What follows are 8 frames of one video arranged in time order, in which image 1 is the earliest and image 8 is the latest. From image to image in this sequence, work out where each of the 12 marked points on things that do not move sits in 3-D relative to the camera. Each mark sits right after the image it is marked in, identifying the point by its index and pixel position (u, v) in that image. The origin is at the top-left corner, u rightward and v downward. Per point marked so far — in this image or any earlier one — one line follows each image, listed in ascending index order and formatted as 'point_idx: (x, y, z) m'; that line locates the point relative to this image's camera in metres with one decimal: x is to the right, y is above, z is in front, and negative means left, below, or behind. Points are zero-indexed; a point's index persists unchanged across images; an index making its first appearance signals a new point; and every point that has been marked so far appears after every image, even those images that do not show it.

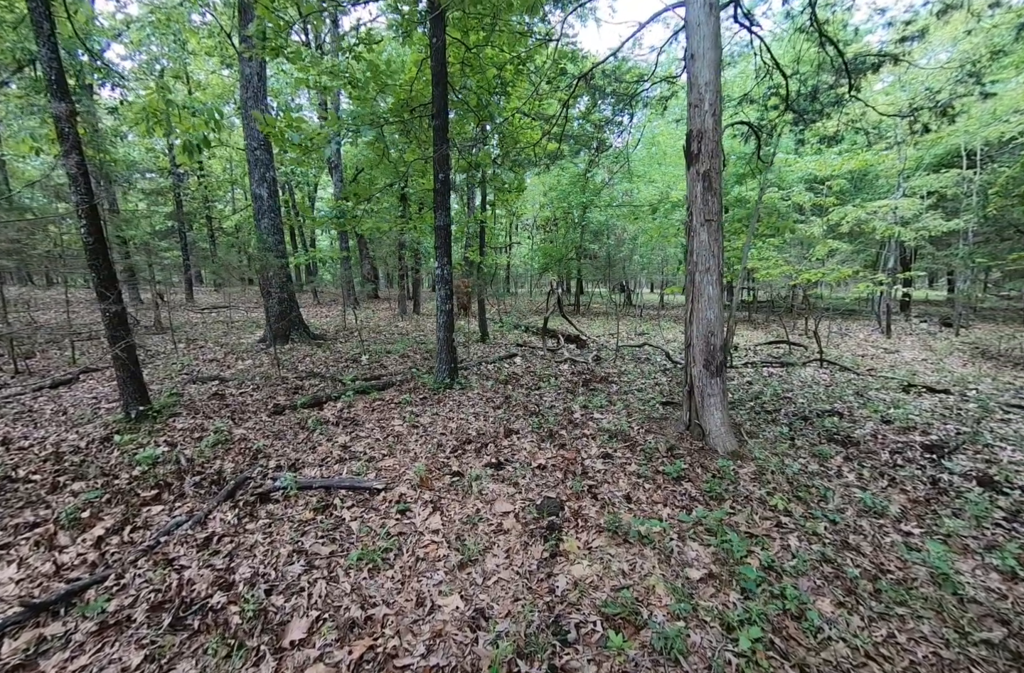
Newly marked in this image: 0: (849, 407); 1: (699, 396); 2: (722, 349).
0: (+4.6, -1.0, +5.7) m
1: (+1.9, -0.6, +4.2) m
2: (+2.1, -0.1, +4.2) m
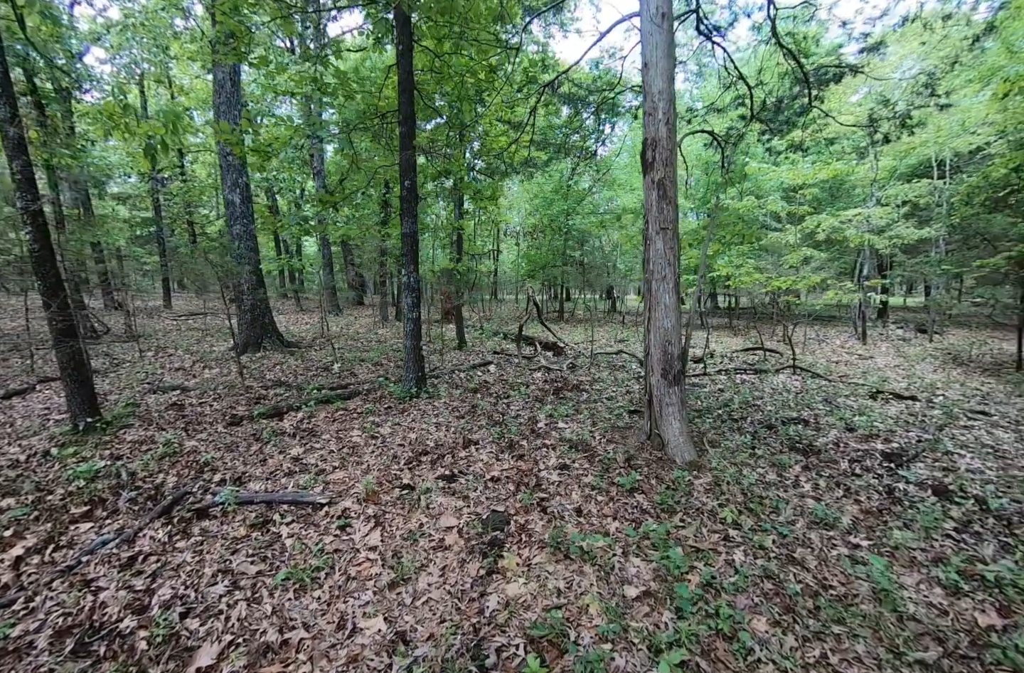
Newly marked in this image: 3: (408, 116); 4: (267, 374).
0: (+4.2, -1.1, +5.7) m
1: (+1.5, -0.7, +4.2) m
2: (+1.7, -0.2, +4.1) m
3: (-1.5, +3.3, +6.1) m
4: (-4.6, -0.7, +7.8) m
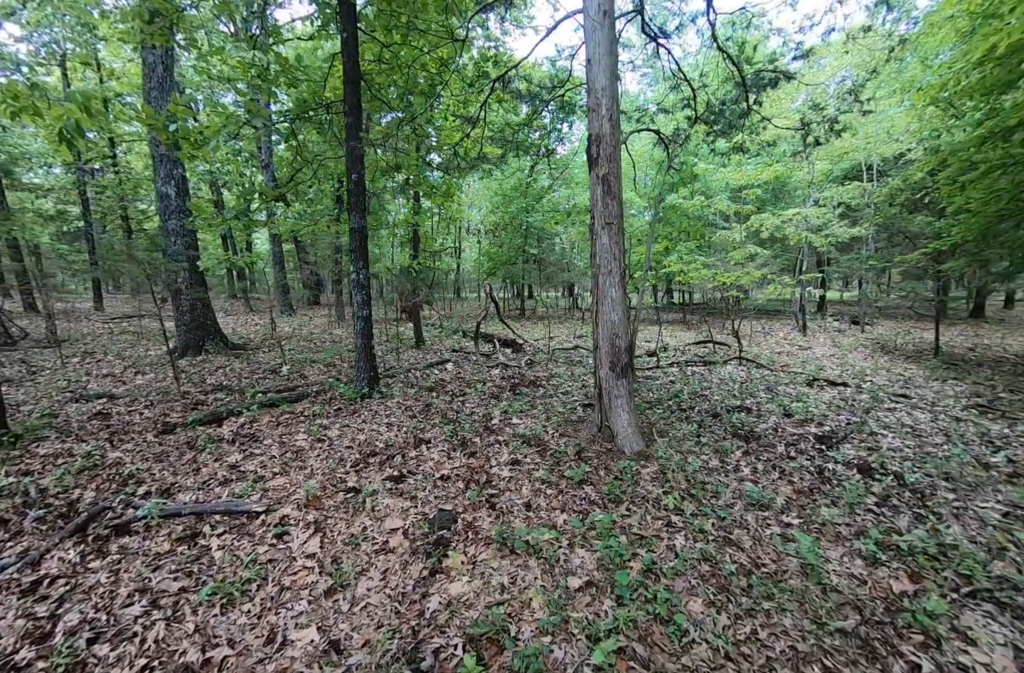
0: (+3.5, -1.0, +6.0) m
1: (+1.0, -0.6, +4.2) m
2: (+1.2, -0.1, +4.2) m
3: (-2.3, +3.3, +5.9) m
4: (-5.4, -0.7, +7.3) m
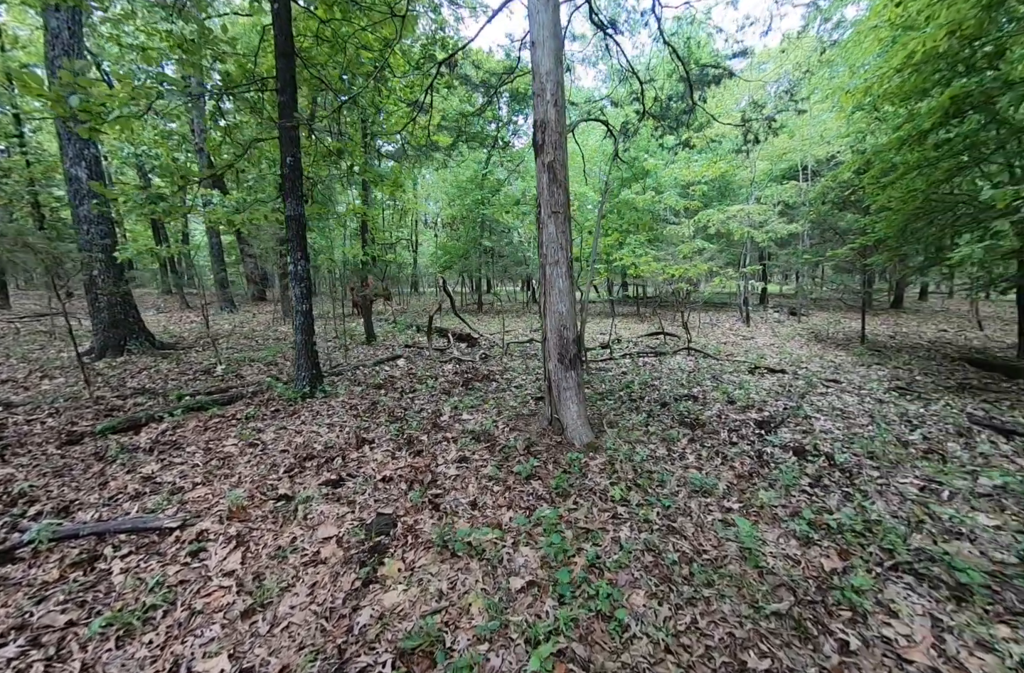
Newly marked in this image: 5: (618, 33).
0: (+2.8, -0.8, +6.1) m
1: (+0.4, -0.5, +4.2) m
2: (+0.6, -0.1, +4.1) m
3: (-3.0, +3.3, +5.5) m
4: (-6.2, -0.7, +6.6) m
5: (+1.5, +4.1, +5.7) m
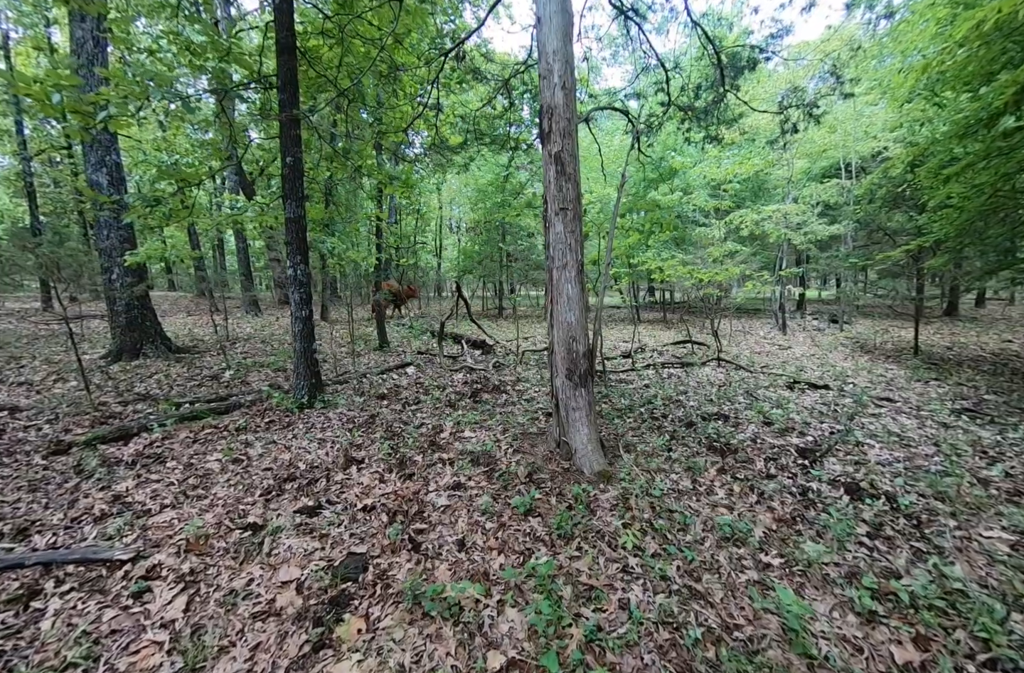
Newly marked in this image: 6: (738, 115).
0: (+3.0, -1.0, +5.5) m
1: (+0.5, -0.7, +3.7) m
2: (+0.7, -0.2, +3.6) m
3: (-2.8, +3.2, +5.2) m
4: (-6.0, -0.8, +6.6) m
5: (+1.7, +4.0, +5.2) m
6: (+3.3, +3.2, +6.0) m
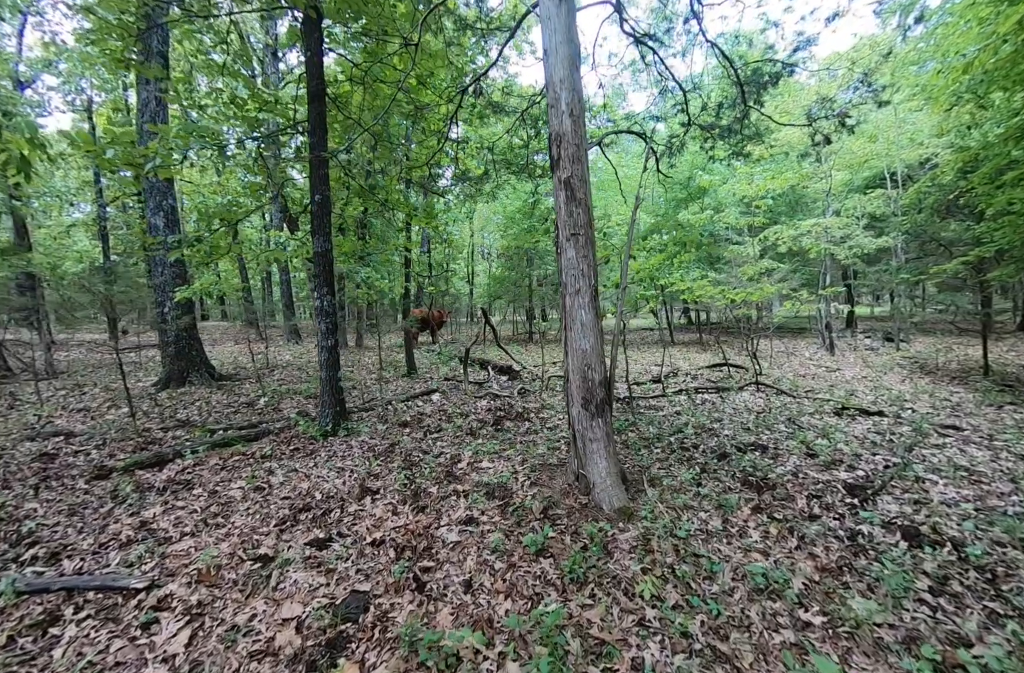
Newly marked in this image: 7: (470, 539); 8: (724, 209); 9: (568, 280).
0: (+3.2, -1.3, +5.1) m
1: (+0.6, -0.9, +3.5) m
2: (+0.8, -0.4, +3.5) m
3: (-2.6, +2.9, +5.6) m
4: (-5.6, -1.3, +6.9) m
5: (+1.9, +3.7, +5.2) m
6: (+3.6, +2.9, +5.8) m
7: (-0.3, -1.5, +3.1) m
8: (+6.3, +3.7, +12.2) m
9: (+0.5, +0.5, +3.4) m
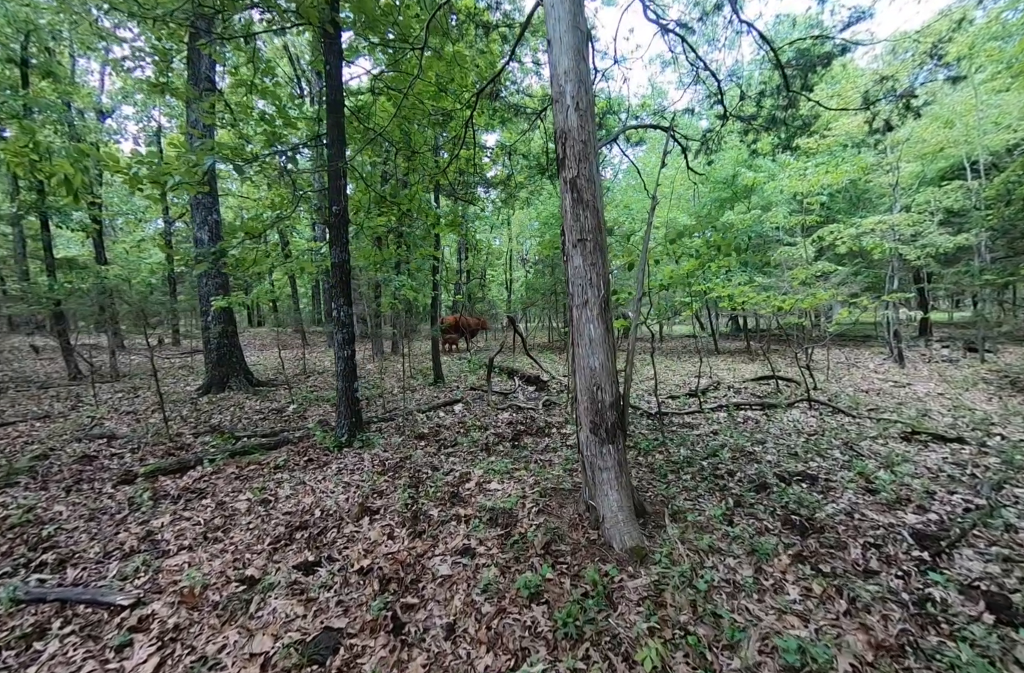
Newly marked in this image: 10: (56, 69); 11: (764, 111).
0: (+3.4, -1.4, +4.5) m
1: (+0.6, -1.0, +3.2) m
2: (+0.8, -0.5, +3.1) m
3: (-2.4, +2.7, +5.6) m
4: (-5.2, -1.4, +7.2) m
5: (+2.1, +3.5, +4.8) m
6: (+3.8, +2.7, +5.2) m
7: (-0.3, -1.6, +2.9) m
8: (+7.2, +3.5, +11.3) m
9: (+0.5, +0.4, +3.1) m
10: (-9.3, +5.4, +8.4) m
11: (+3.0, +2.7, +5.0) m
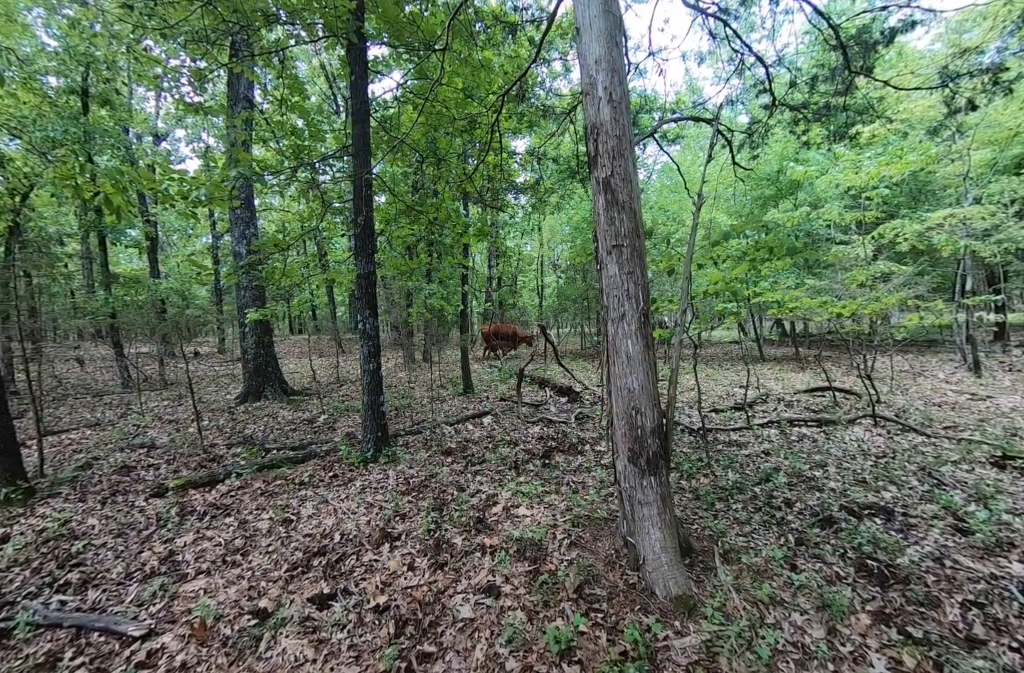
0: (+3.7, -1.5, +3.9) m
1: (+0.8, -1.1, +2.8) m
2: (+1.0, -0.6, +2.8) m
3: (-2.0, +2.6, +5.5) m
4: (-4.7, -1.6, +7.3) m
5: (+2.4, +3.4, +4.4) m
6: (+4.1, +2.6, +4.6) m
7: (-0.2, -1.8, +2.6) m
8: (+8.0, +3.3, +10.5) m
9: (+0.7, +0.2, +2.8) m
10: (-8.7, +5.2, +8.9) m
11: (+3.3, +2.6, +4.5) m
